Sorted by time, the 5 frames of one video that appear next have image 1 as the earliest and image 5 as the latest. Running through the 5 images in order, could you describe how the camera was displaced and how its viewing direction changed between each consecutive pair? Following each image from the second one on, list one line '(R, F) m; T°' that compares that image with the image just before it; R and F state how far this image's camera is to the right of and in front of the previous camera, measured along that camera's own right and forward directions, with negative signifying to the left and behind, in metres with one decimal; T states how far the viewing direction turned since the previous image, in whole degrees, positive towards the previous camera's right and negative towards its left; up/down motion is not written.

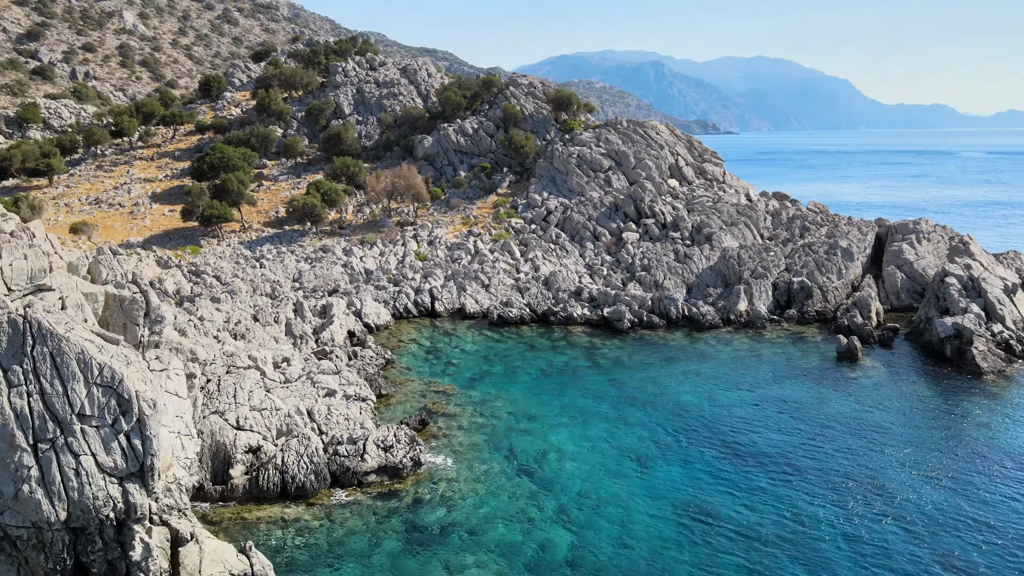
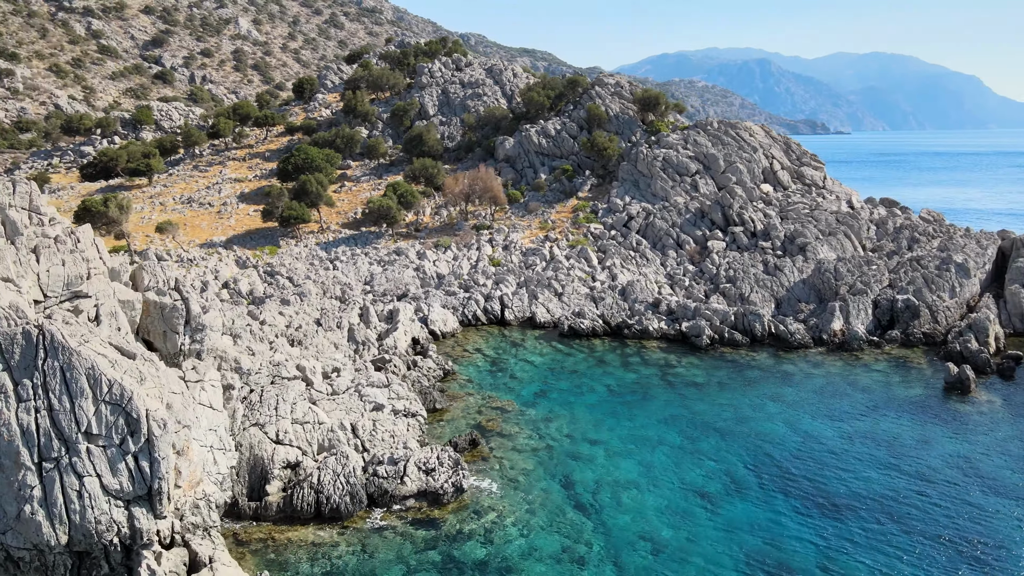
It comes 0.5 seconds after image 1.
(+0.9, +1.5) m; -7°
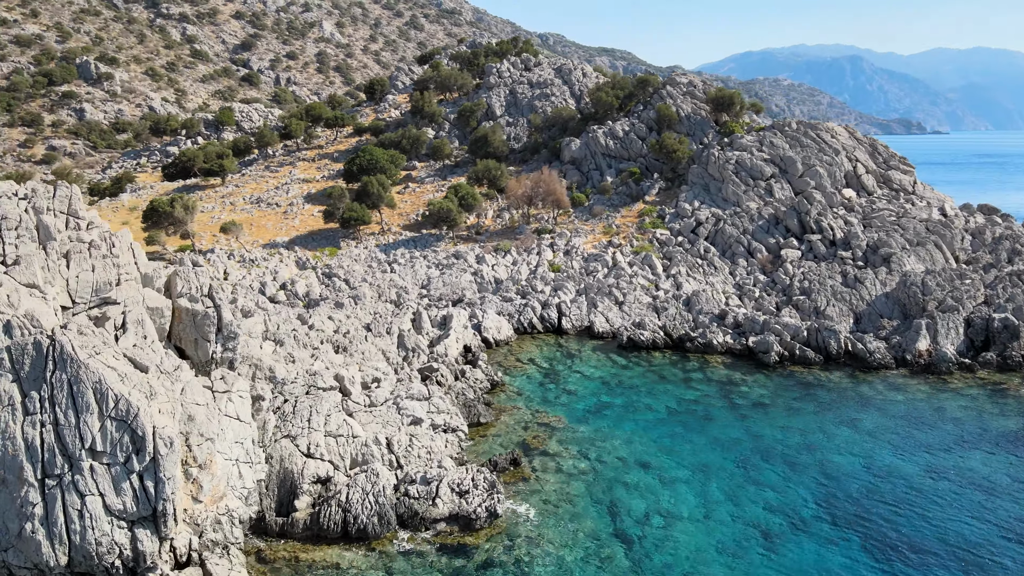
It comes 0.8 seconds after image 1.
(+0.7, +1.2) m; -6°
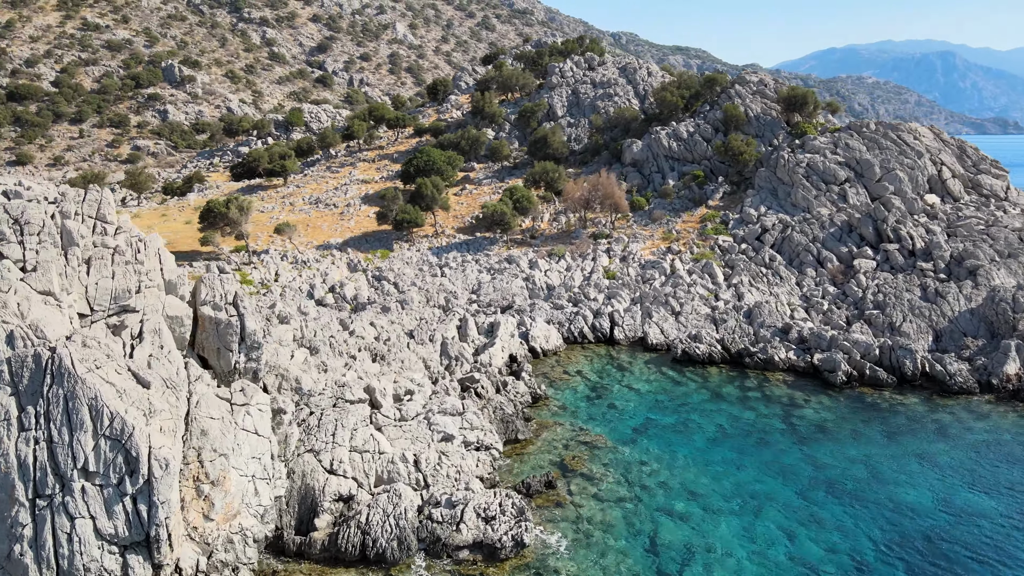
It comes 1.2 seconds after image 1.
(+0.8, +1.1) m; -5°
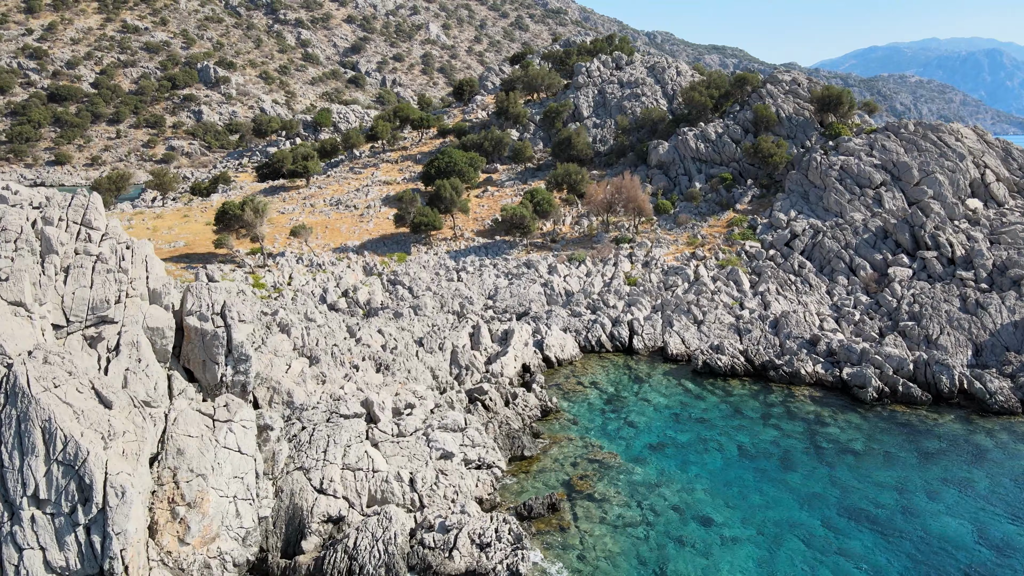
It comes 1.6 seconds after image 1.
(+0.7, +1.0) m; -3°
